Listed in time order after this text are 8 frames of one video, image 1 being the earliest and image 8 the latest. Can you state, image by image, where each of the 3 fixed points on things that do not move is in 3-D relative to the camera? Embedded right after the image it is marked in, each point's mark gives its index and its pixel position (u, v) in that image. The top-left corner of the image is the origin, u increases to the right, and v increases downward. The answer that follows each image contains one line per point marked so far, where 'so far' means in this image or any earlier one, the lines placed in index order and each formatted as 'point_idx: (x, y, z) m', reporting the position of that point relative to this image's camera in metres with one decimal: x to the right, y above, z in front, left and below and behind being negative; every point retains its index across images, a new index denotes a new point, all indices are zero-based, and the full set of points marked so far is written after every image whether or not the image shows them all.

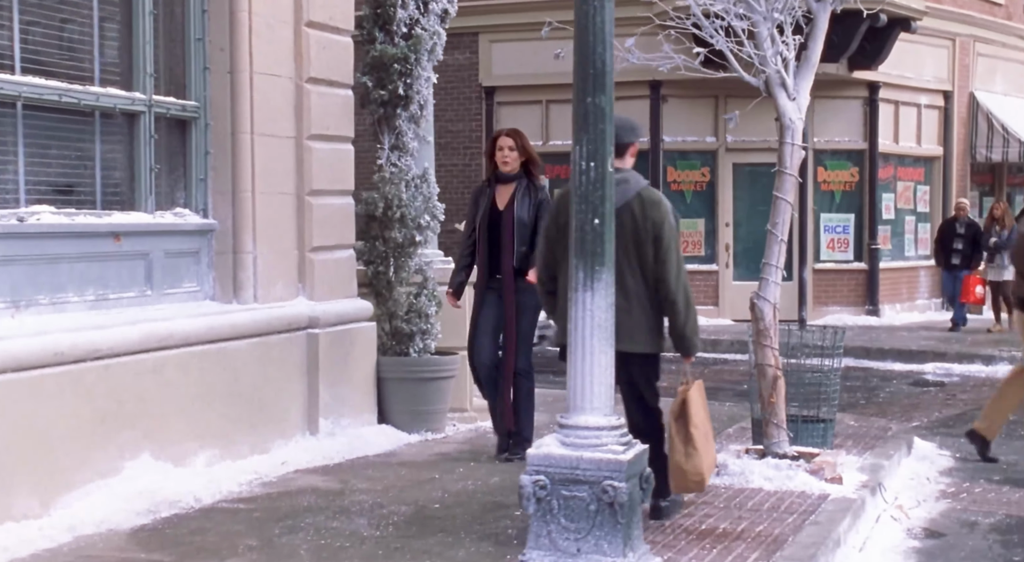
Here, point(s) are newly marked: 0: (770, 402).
0: (+1.5, -0.7, +8.0) m
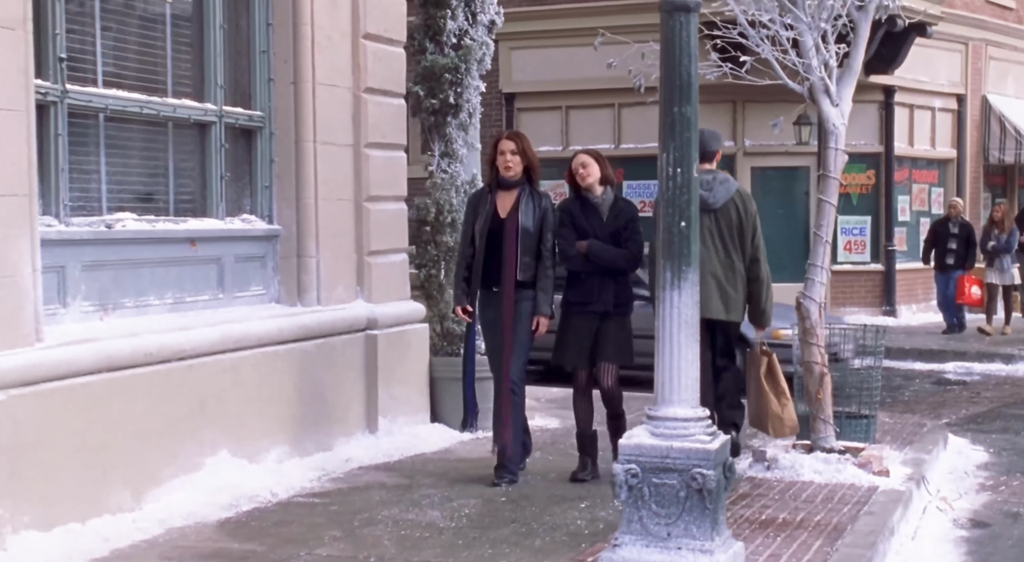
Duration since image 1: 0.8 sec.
0: (+1.9, -0.7, +8.3) m
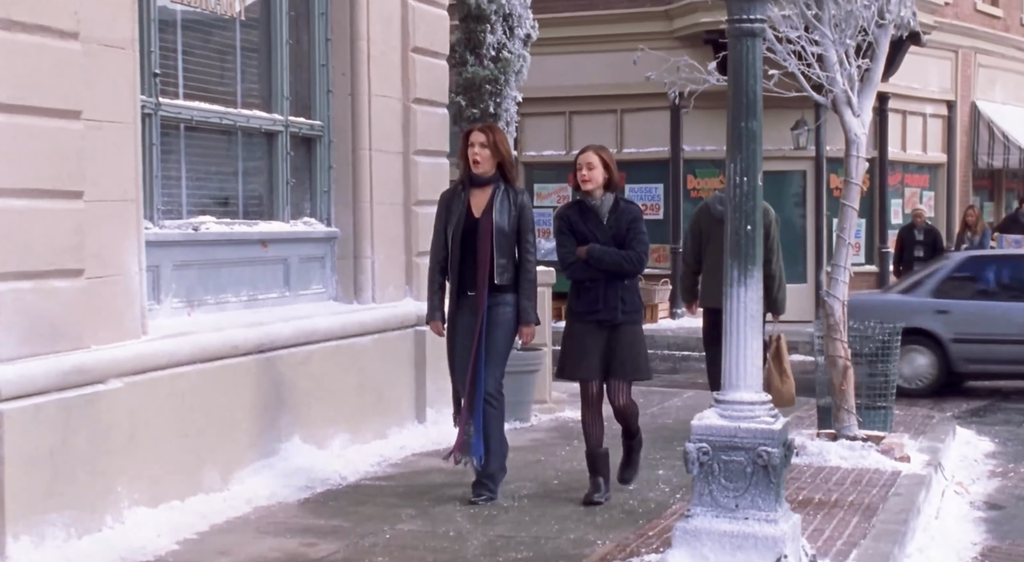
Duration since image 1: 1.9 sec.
0: (+2.1, -0.7, +8.9) m
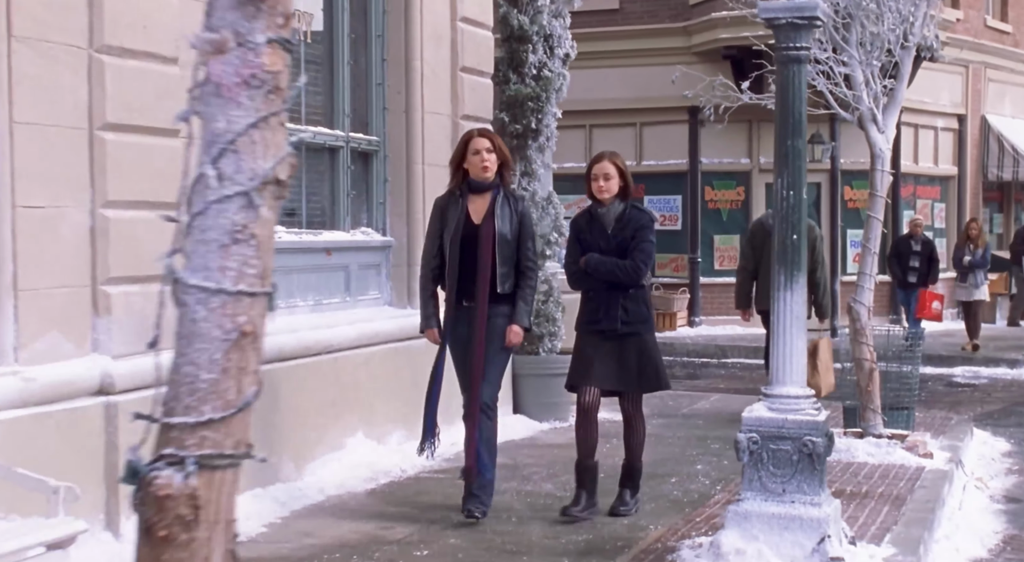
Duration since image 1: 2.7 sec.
0: (+2.5, -0.8, +9.4) m
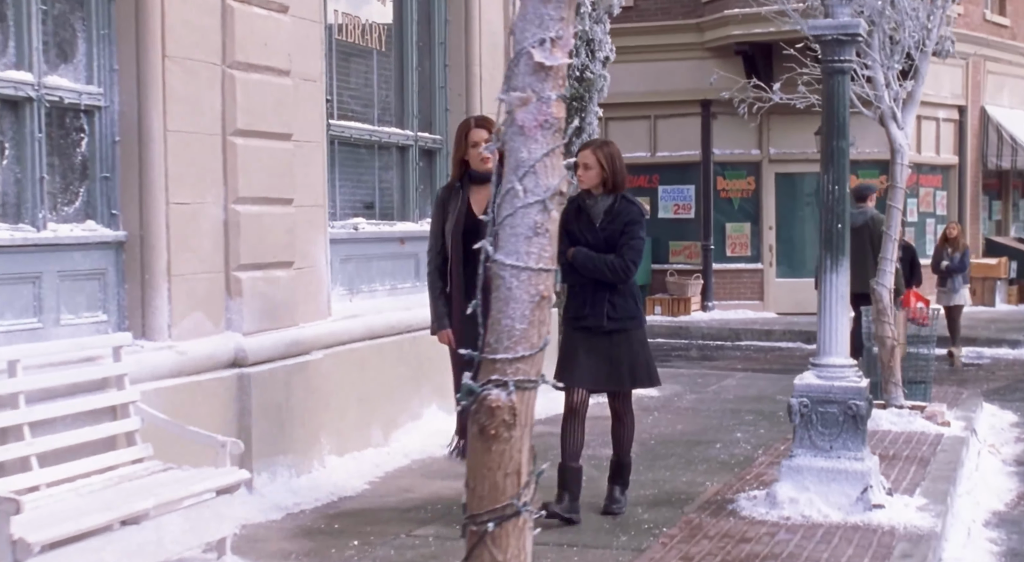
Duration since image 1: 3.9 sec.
0: (+2.9, -0.6, +10.3) m
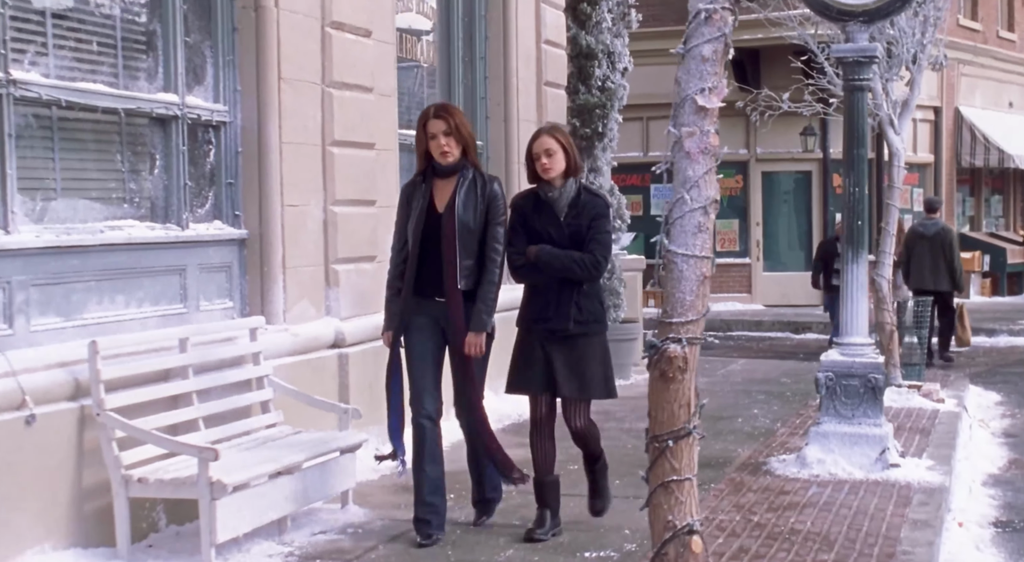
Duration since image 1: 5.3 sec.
0: (+3.1, -0.6, +11.4) m
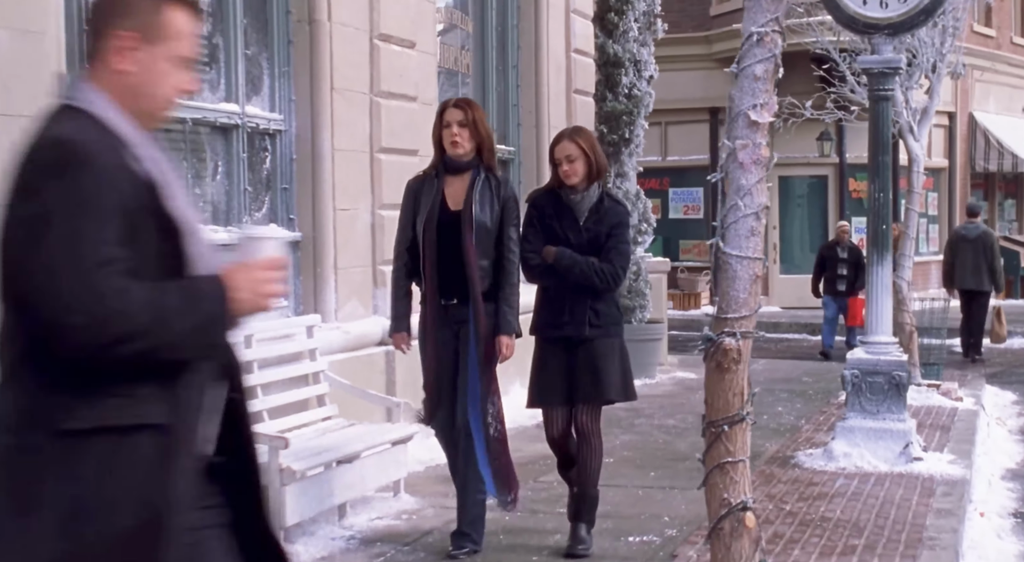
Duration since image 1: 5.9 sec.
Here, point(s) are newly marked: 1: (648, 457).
0: (+3.4, -0.6, +11.7) m
1: (+0.9, -1.1, +8.8) m
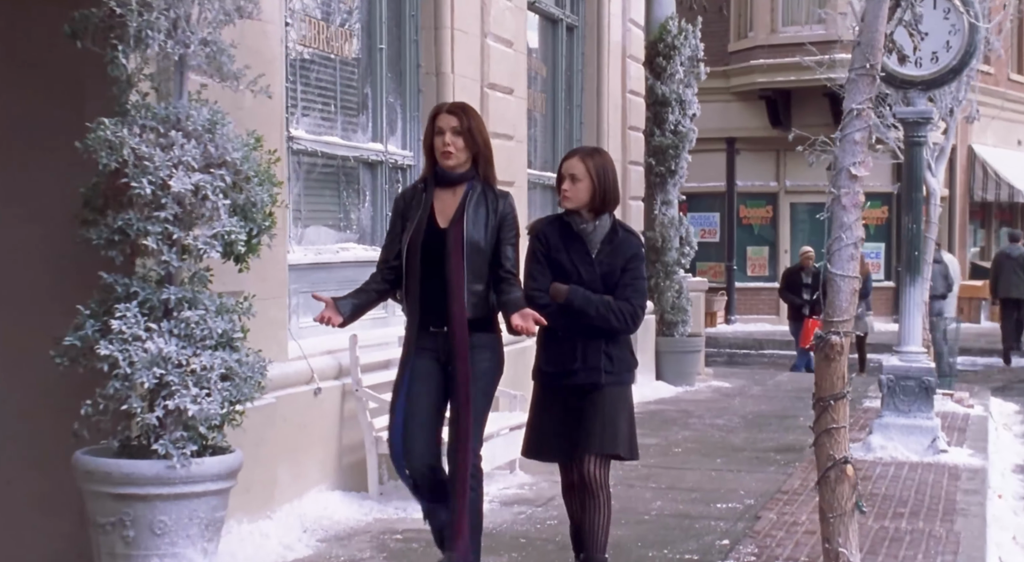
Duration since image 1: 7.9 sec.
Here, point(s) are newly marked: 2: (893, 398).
0: (+4.0, -0.8, +13.2) m
1: (+1.5, -1.3, +10.2) m
2: (+2.7, -0.8, +9.8) m
